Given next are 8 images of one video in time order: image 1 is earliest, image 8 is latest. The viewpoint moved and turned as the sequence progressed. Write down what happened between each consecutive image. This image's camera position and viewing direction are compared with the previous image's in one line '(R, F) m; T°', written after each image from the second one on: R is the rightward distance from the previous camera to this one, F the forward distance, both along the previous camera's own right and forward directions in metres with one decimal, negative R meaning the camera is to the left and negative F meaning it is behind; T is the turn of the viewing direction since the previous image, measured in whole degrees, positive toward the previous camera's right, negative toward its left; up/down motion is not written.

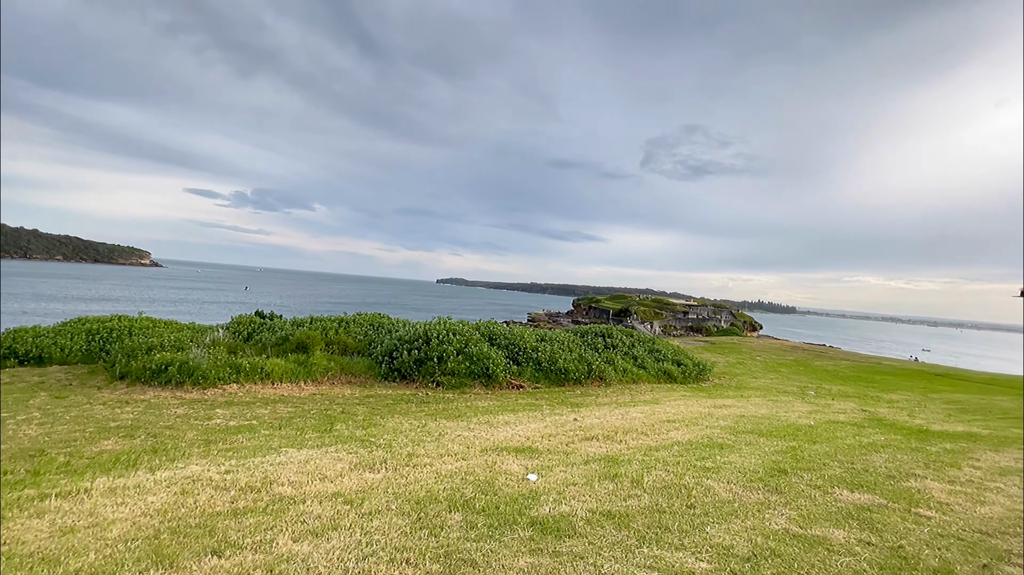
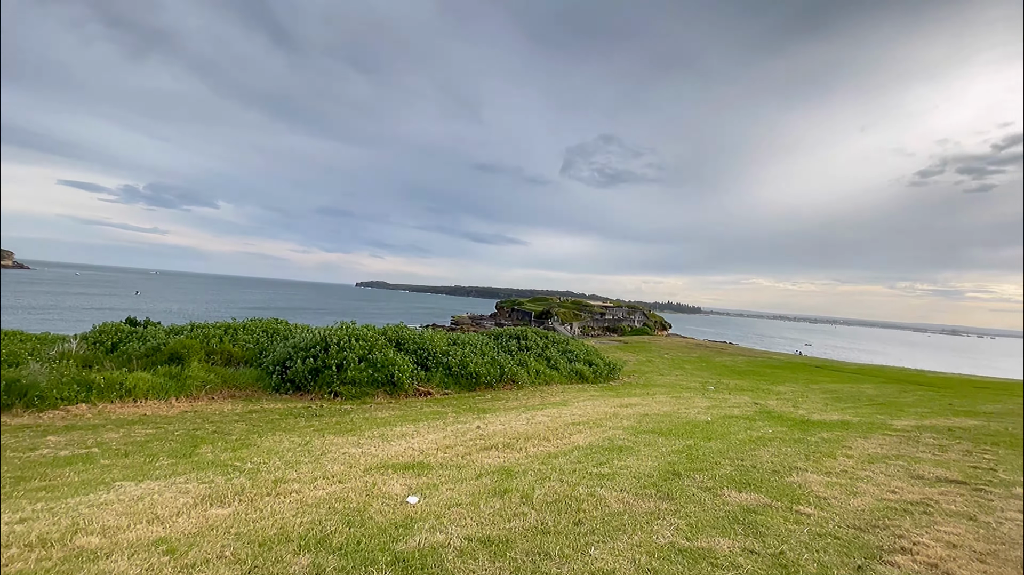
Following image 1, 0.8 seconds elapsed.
(+0.4, +0.4) m; +9°
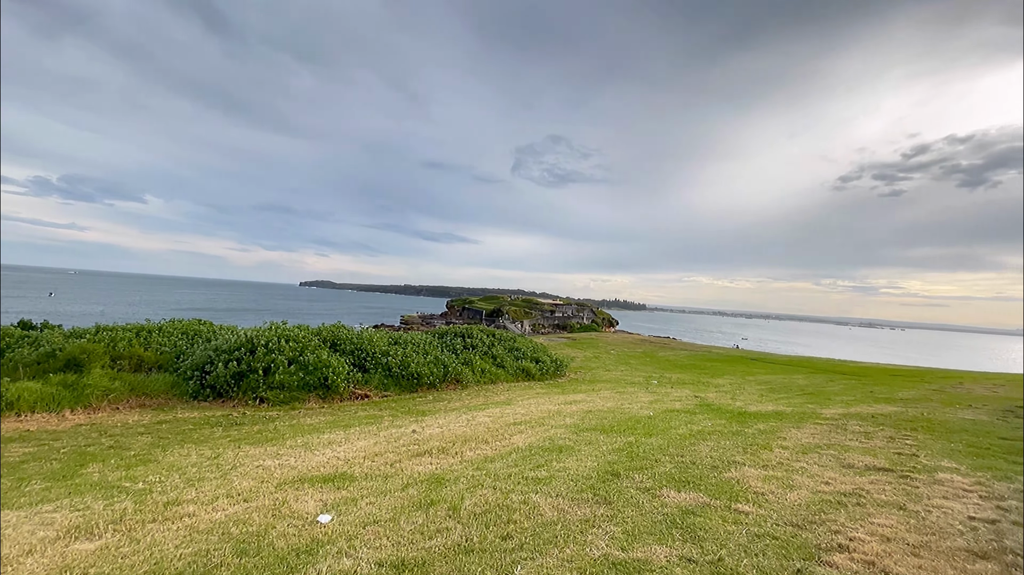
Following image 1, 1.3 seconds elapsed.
(+0.2, +0.3) m; +6°
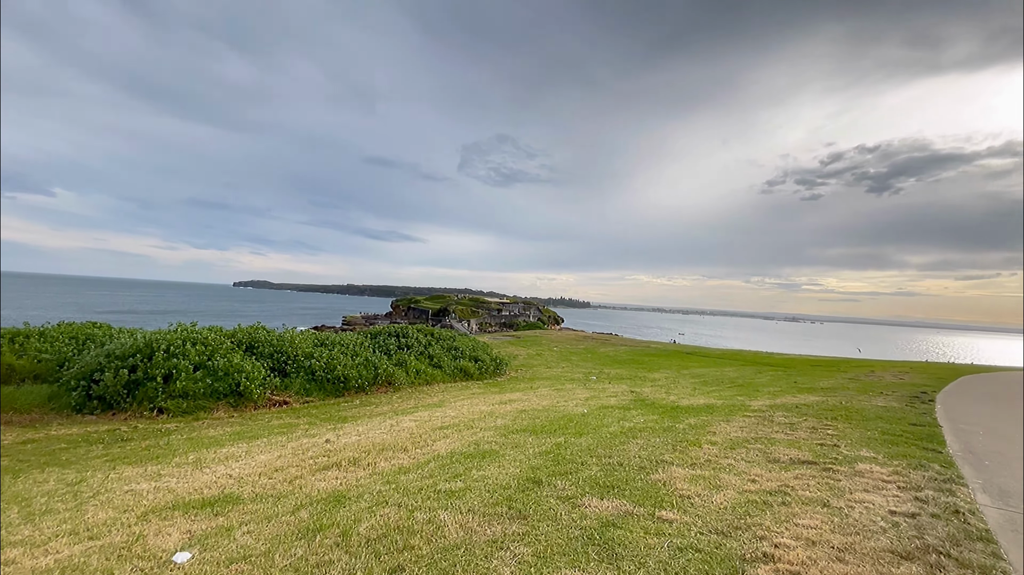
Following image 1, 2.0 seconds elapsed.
(+0.3, +0.4) m; +6°
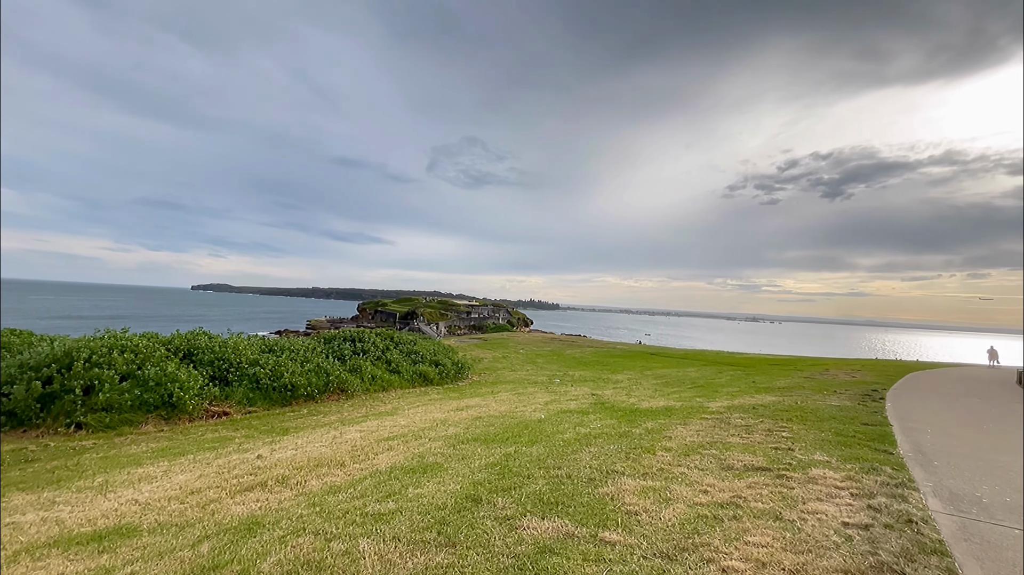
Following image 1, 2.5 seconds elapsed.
(+0.3, +0.3) m; +4°
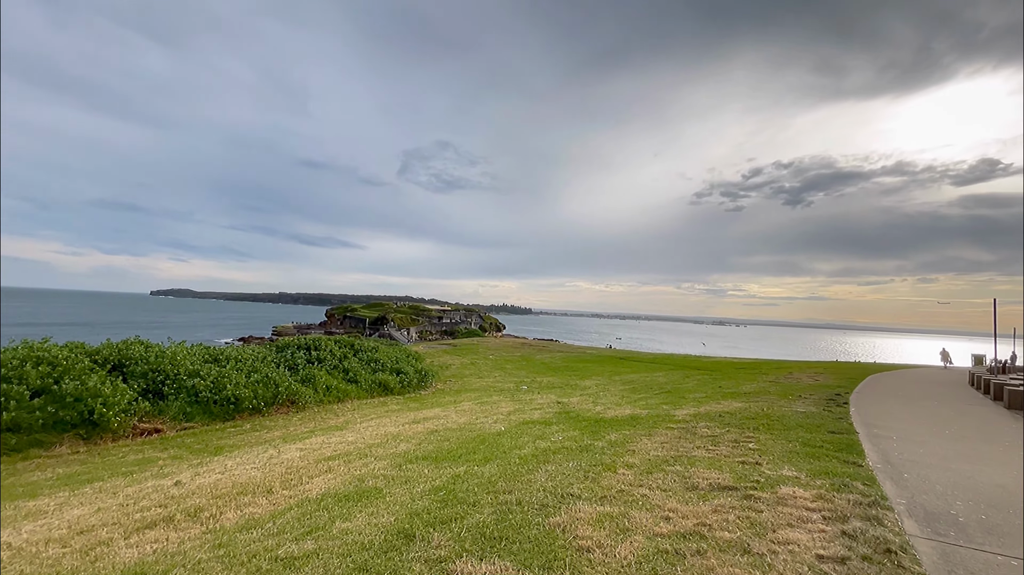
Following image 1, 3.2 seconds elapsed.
(+0.2, +0.4) m; +3°
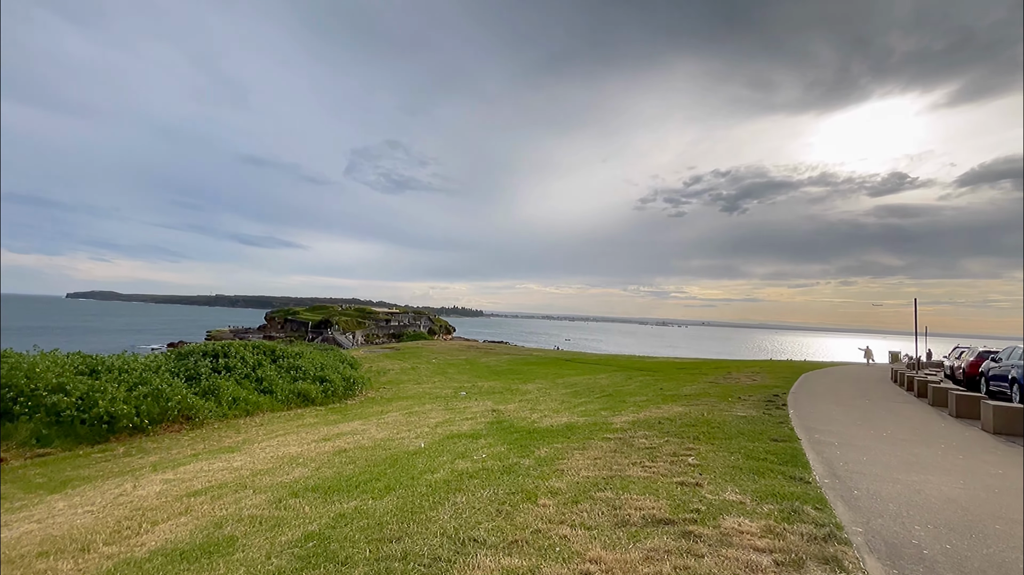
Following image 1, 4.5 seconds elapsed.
(+0.4, +0.8) m; +6°
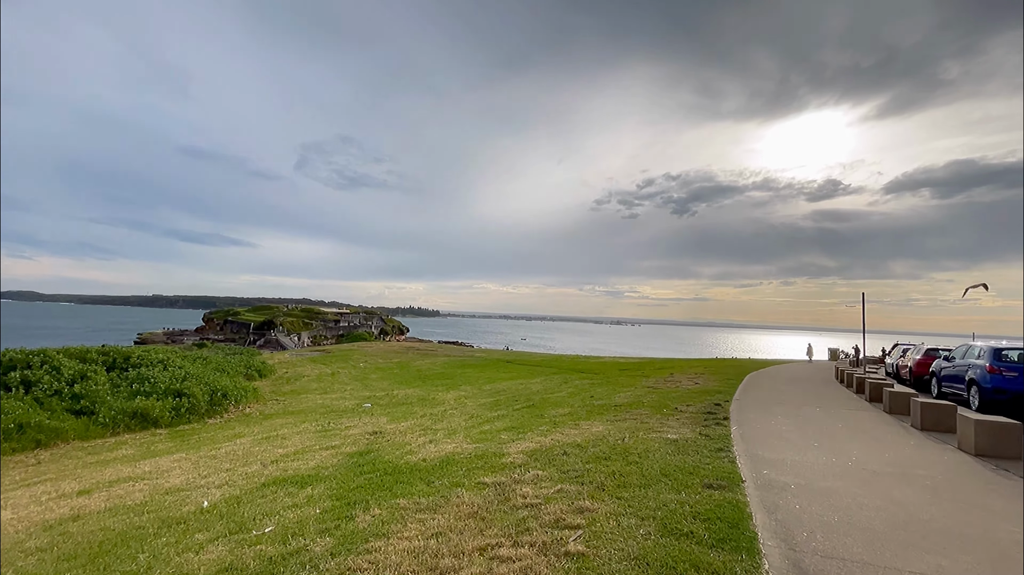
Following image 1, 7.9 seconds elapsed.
(+1.2, +2.1) m; +5°
